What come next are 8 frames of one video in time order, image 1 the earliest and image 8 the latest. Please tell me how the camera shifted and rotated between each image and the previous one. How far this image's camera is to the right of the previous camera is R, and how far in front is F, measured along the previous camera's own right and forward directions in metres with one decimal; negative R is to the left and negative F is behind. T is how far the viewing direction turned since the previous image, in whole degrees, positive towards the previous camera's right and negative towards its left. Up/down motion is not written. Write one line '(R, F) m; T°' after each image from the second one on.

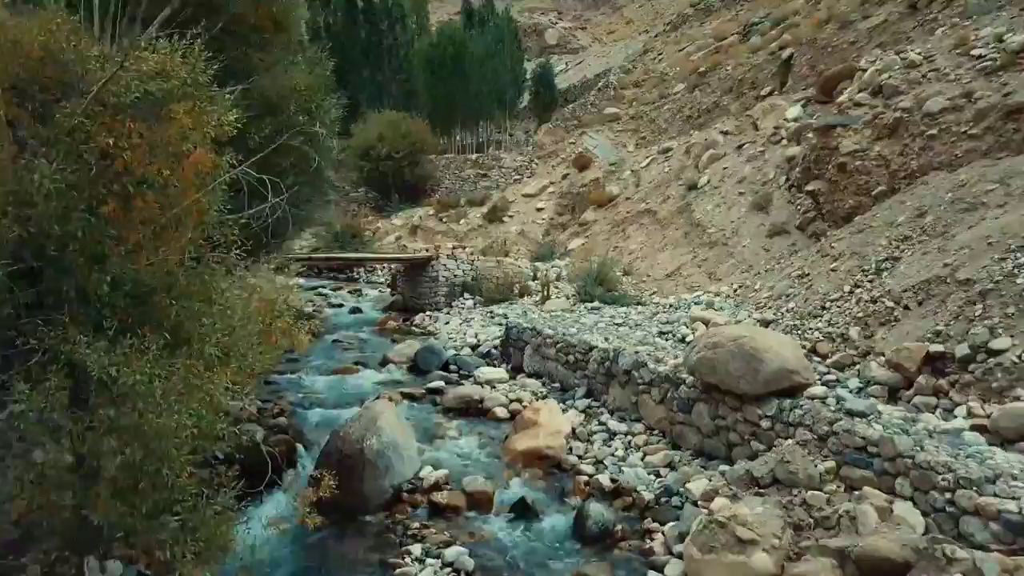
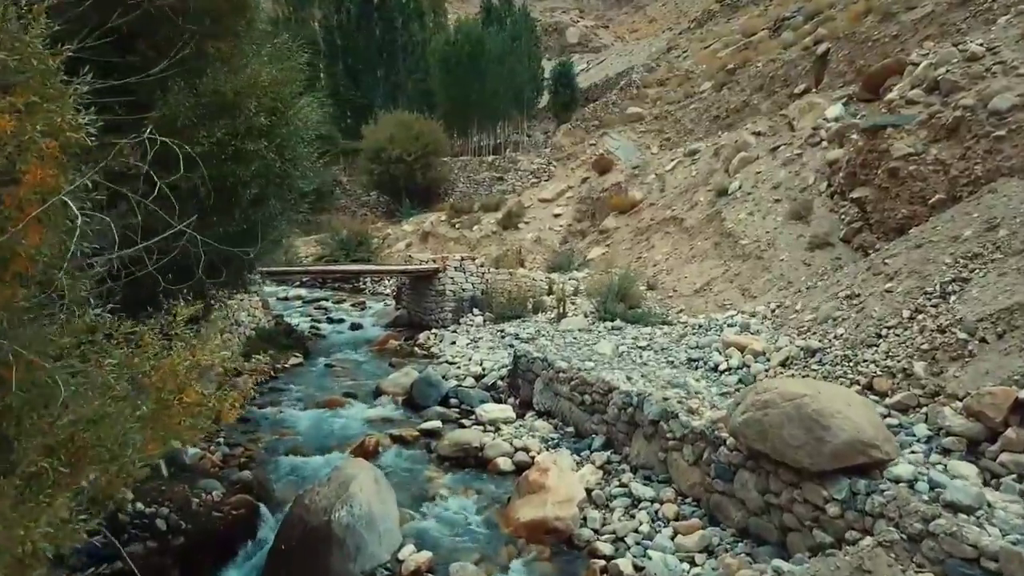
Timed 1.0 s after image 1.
(+0.1, +1.2) m; -2°
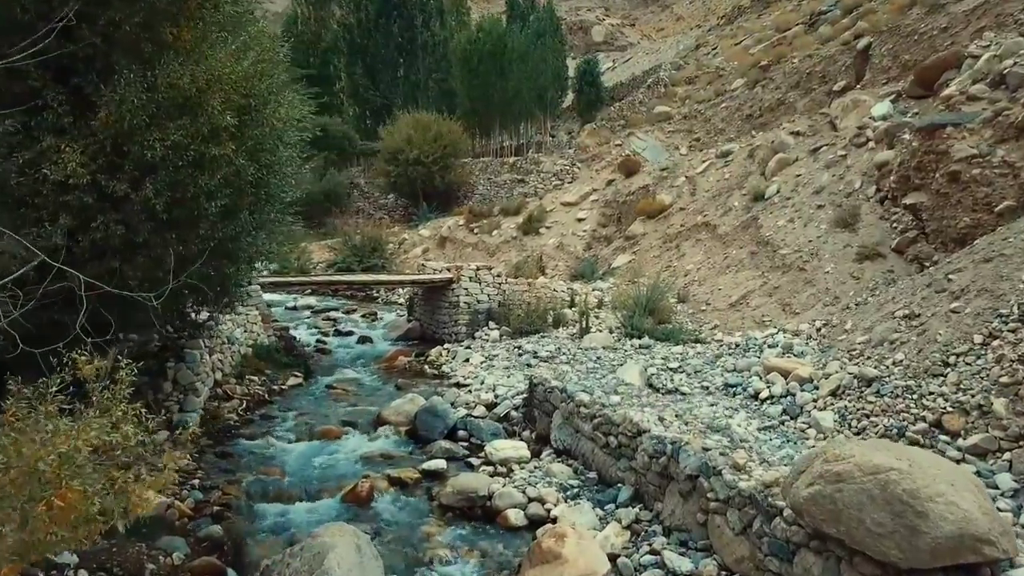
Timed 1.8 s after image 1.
(+0.1, +1.0) m; -2°
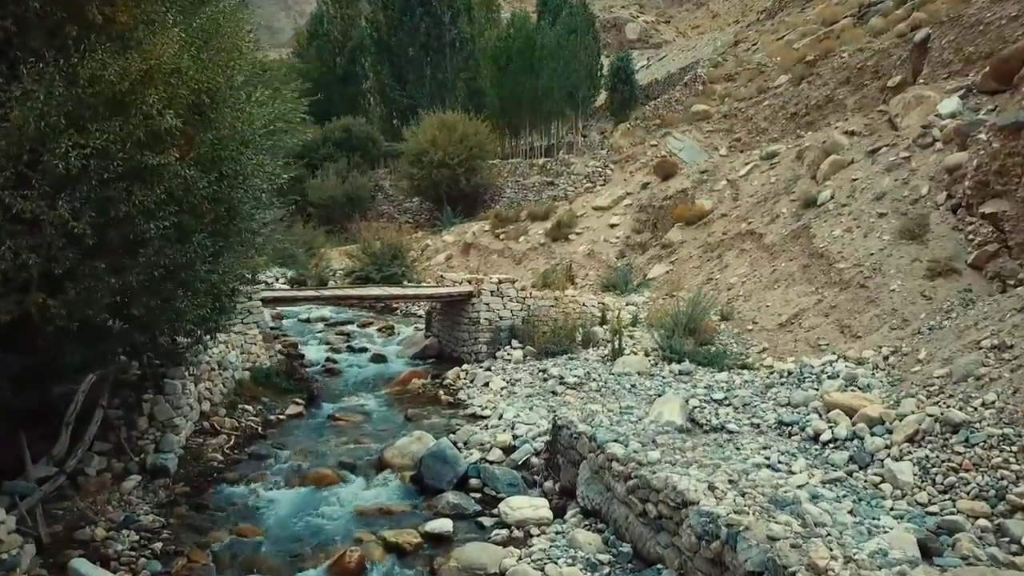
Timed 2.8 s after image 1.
(+0.1, +1.1) m; -2°
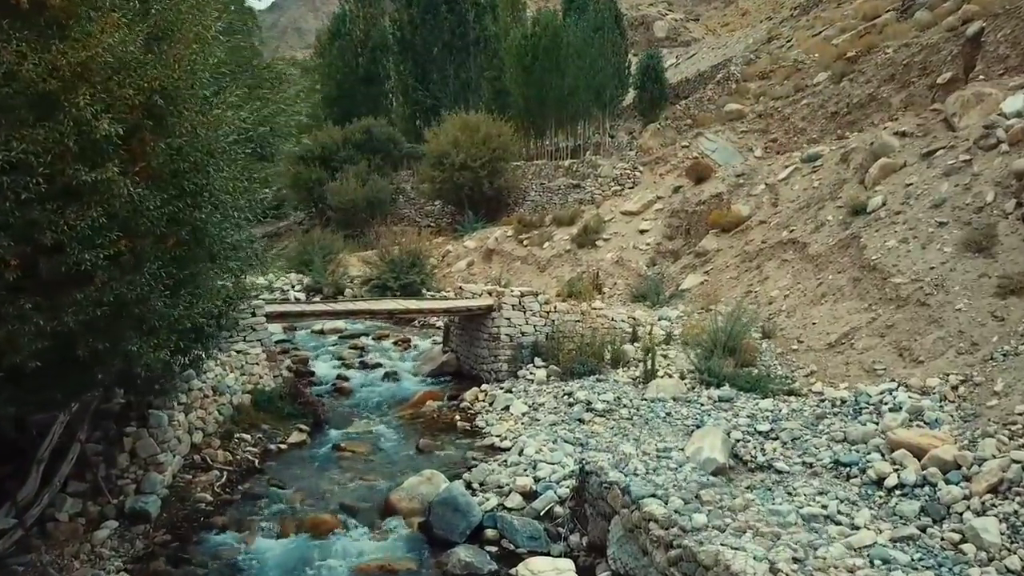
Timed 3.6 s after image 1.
(0.0, +0.8) m; -2°
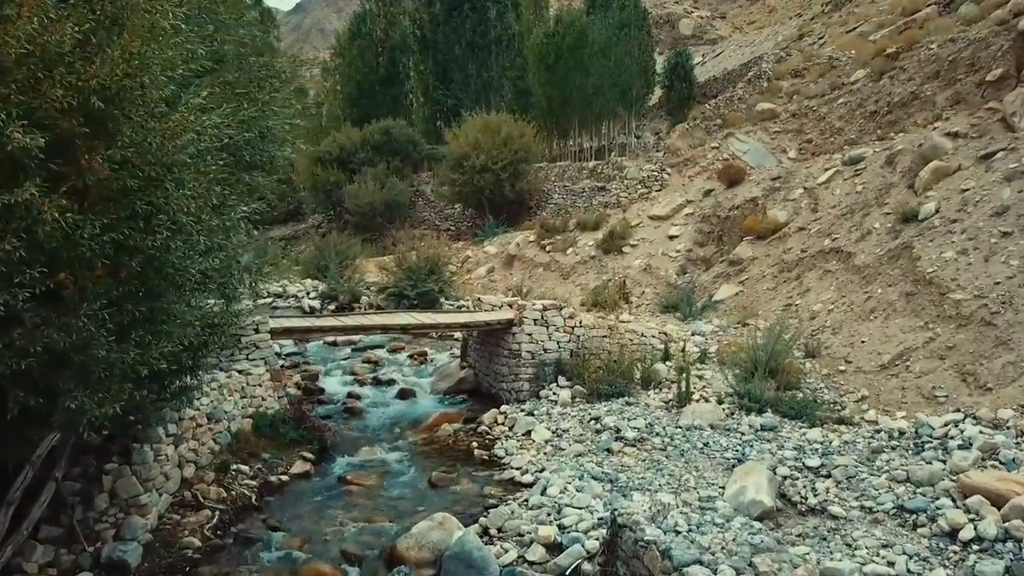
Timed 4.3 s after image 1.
(0.0, +0.7) m; -2°
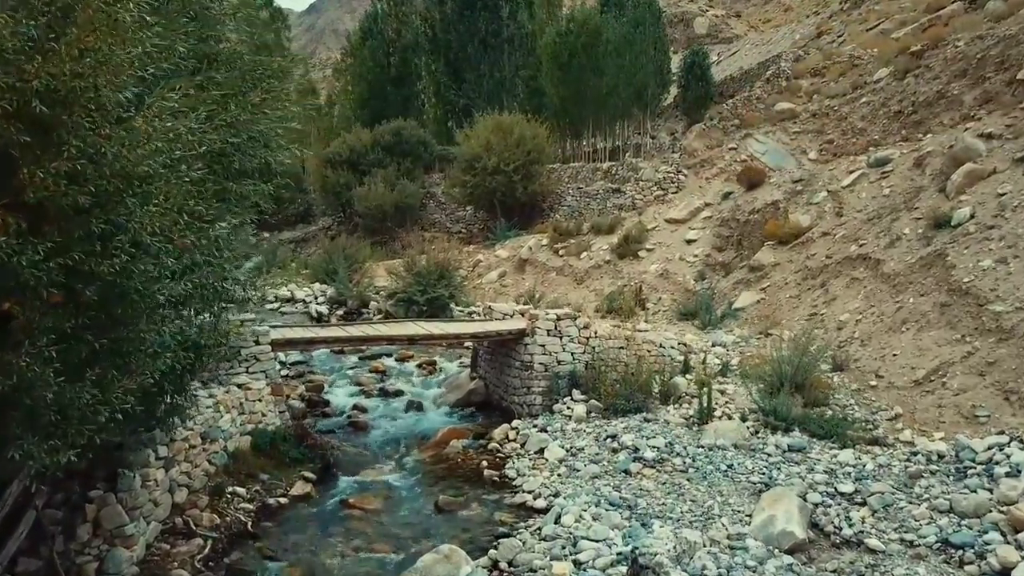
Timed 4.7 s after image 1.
(0.0, +0.4) m; -1°
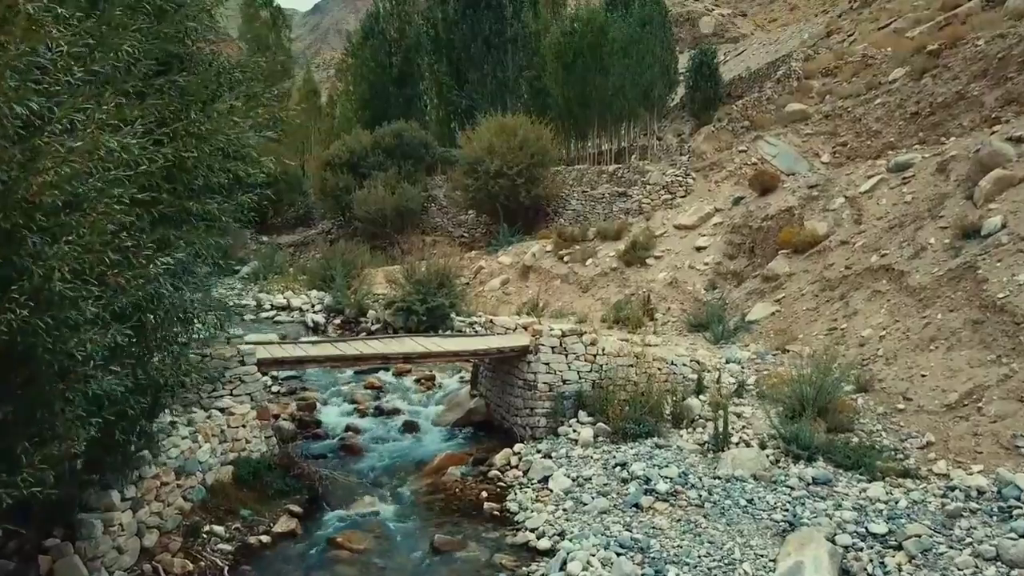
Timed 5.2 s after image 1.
(0.0, +0.6) m; 0°
